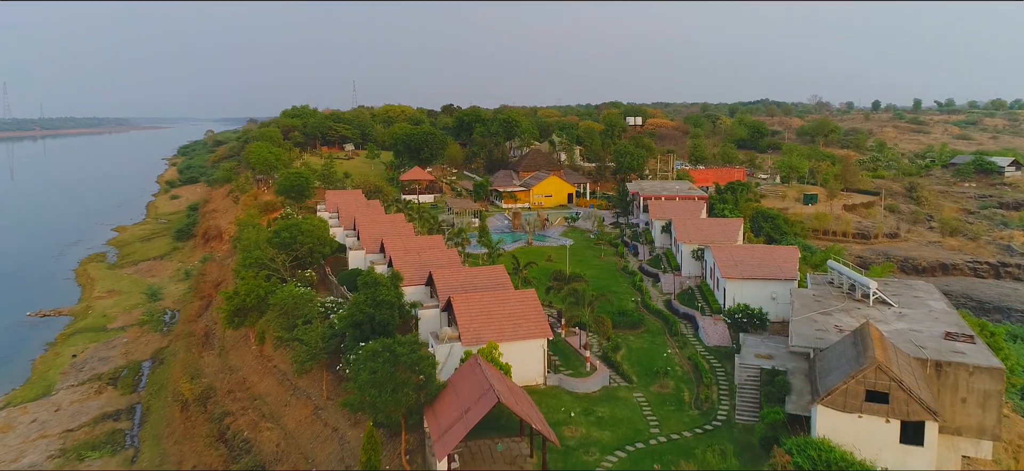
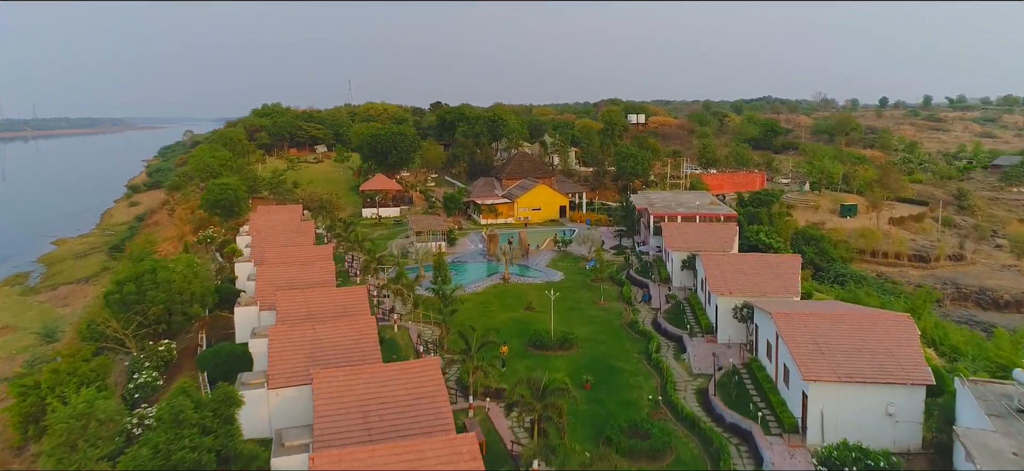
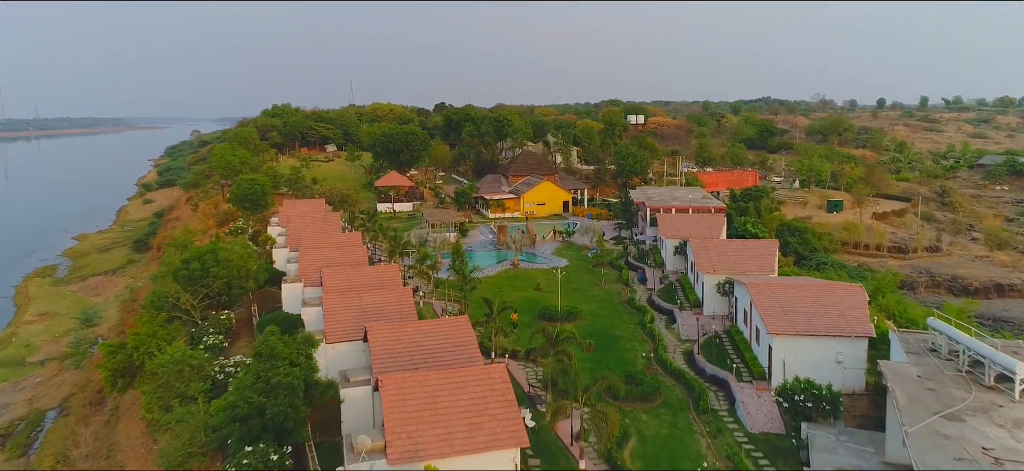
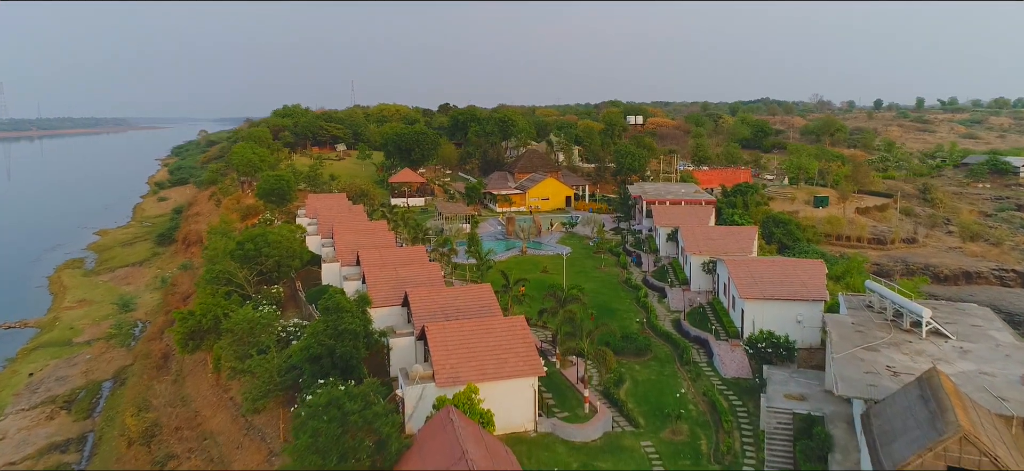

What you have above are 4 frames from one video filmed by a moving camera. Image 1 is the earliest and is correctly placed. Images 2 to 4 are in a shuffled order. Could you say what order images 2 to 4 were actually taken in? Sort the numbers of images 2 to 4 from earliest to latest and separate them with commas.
4, 3, 2
